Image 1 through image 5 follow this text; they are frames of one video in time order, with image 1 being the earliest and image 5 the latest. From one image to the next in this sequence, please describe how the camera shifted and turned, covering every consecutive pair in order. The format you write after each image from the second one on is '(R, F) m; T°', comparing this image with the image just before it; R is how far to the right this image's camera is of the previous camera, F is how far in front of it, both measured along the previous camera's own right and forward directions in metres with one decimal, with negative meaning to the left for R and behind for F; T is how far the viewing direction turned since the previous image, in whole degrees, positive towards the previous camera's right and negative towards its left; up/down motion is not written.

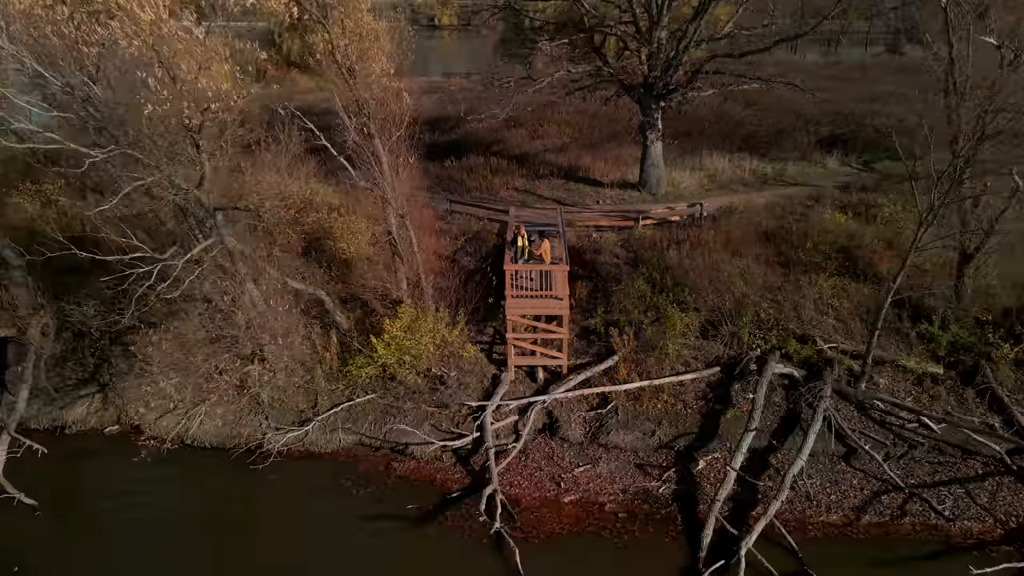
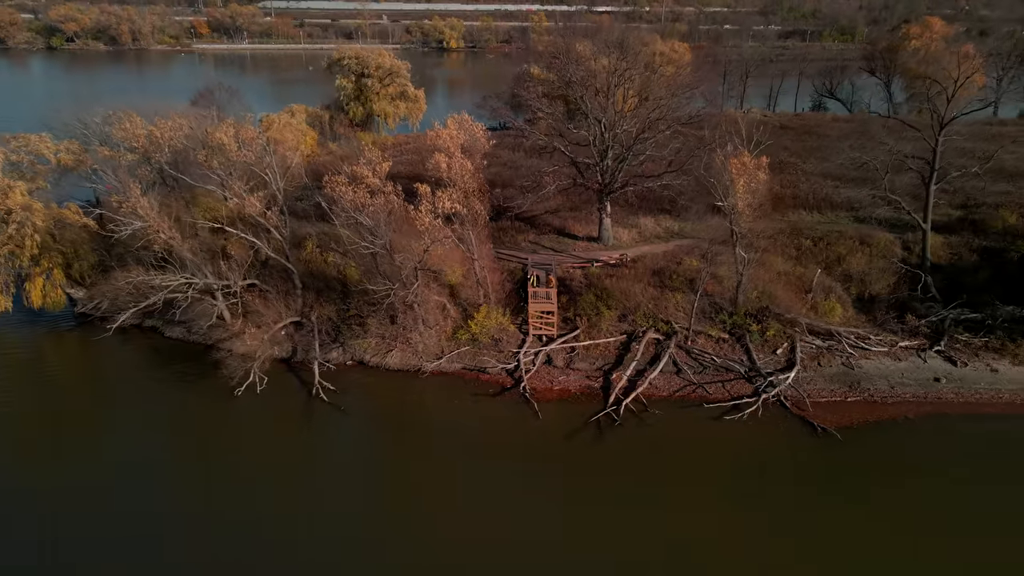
(-0.3, -10.0) m; 0°
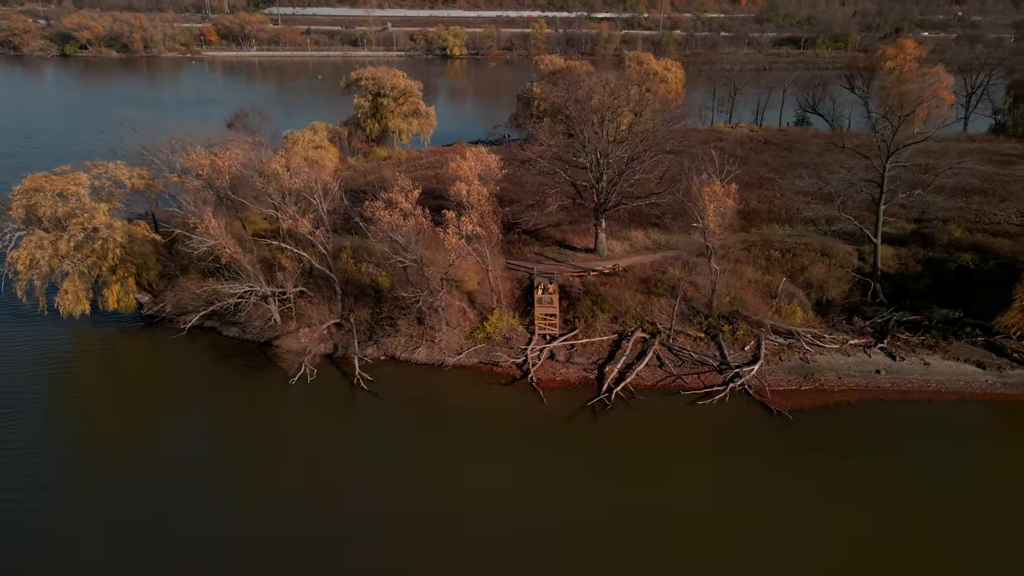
(-0.2, -3.3) m; 0°
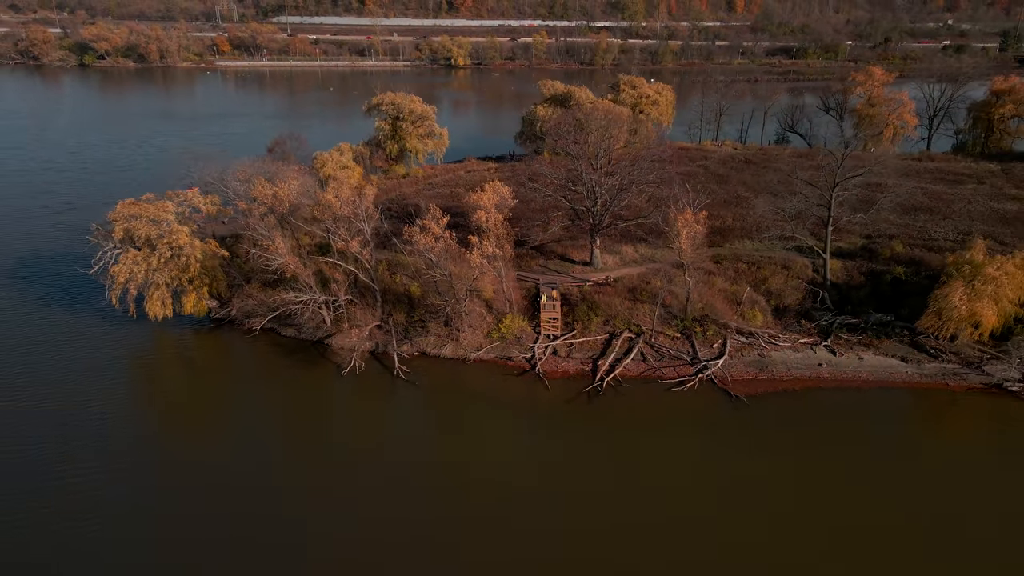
(-0.2, -4.7) m; 0°
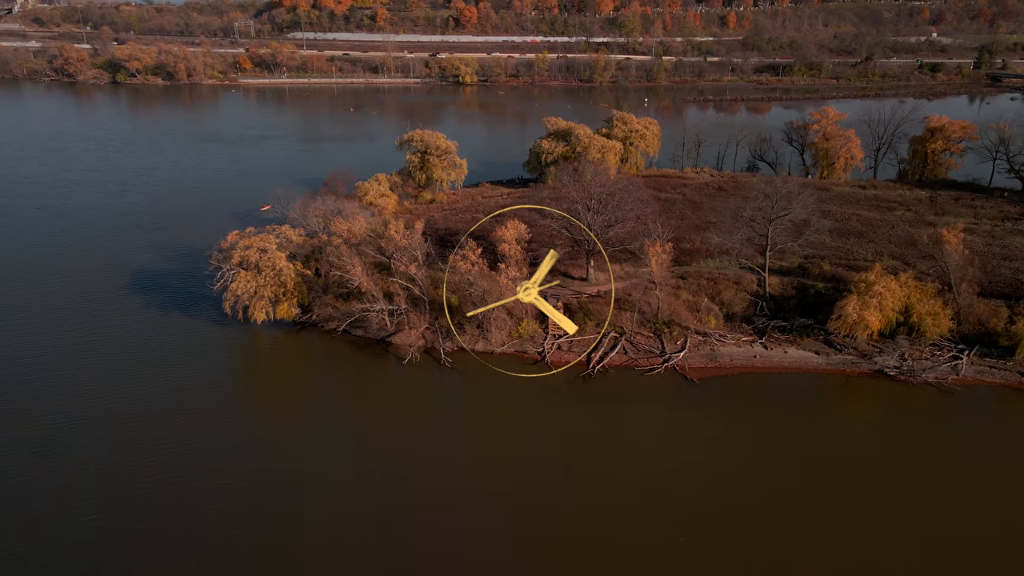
(-0.5, -8.9) m; 0°
